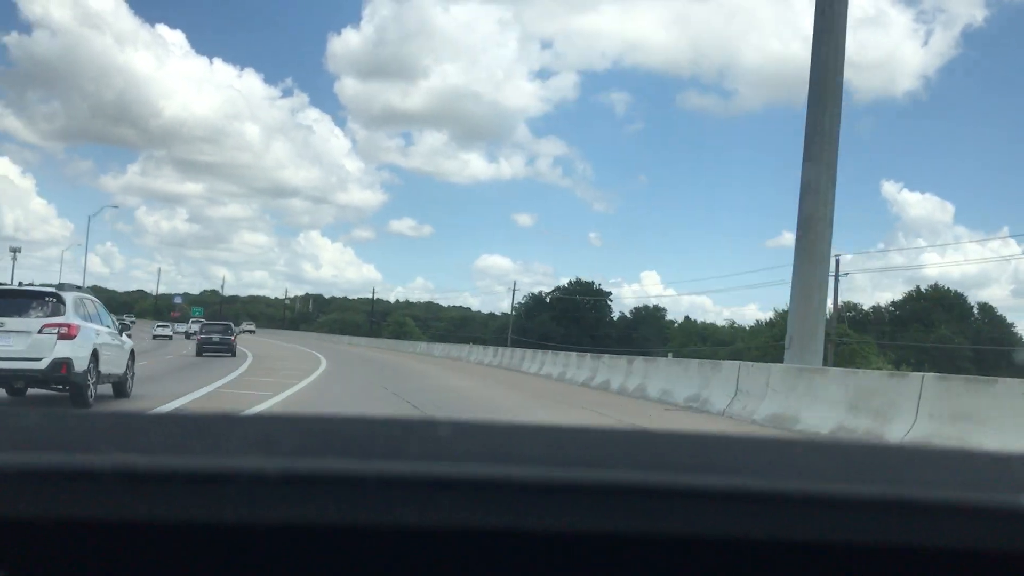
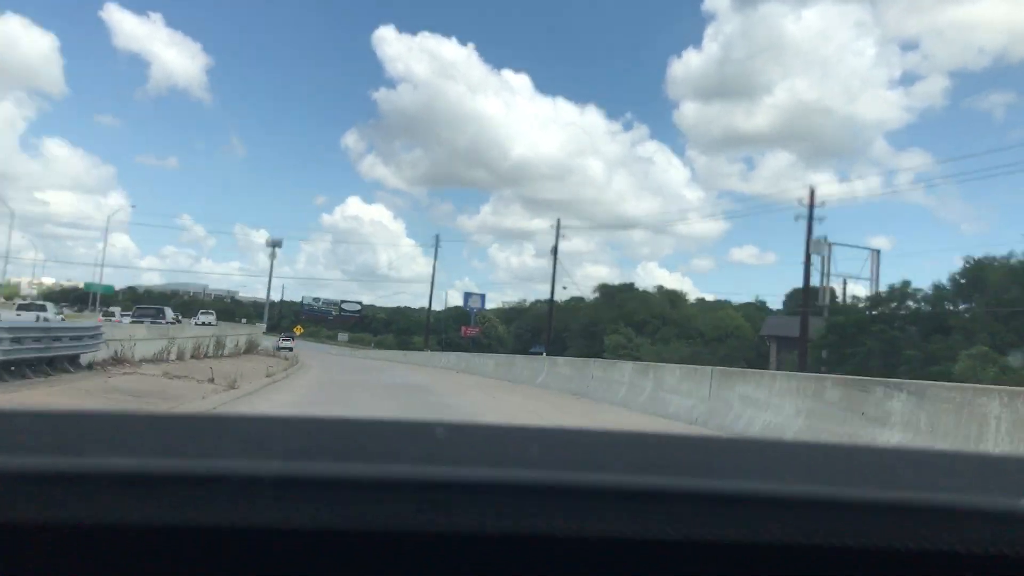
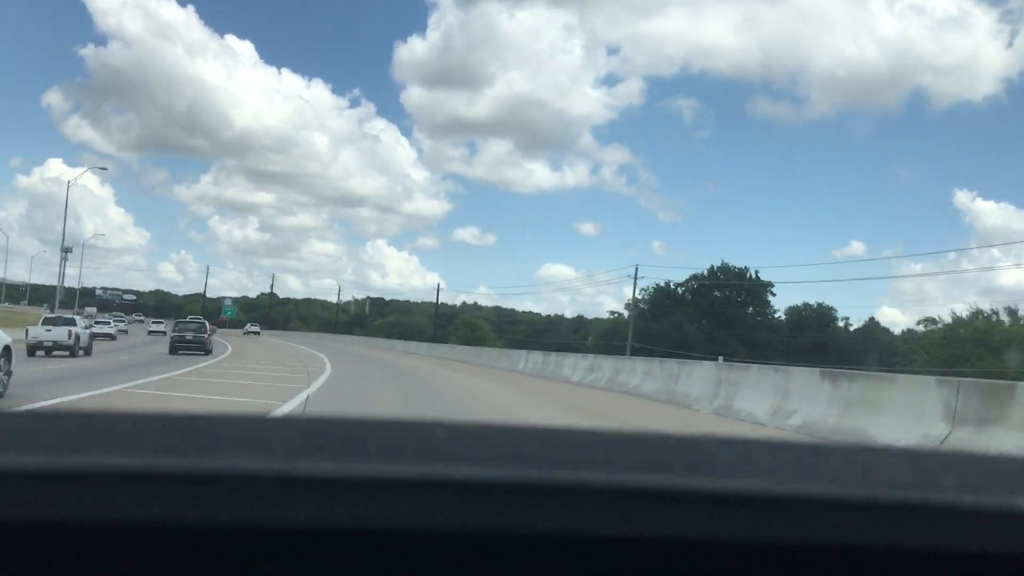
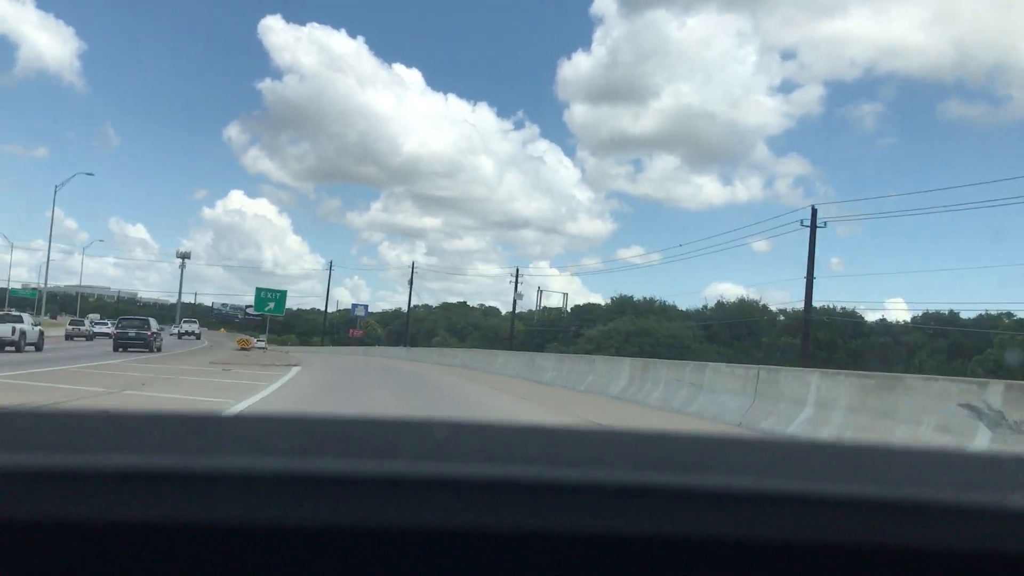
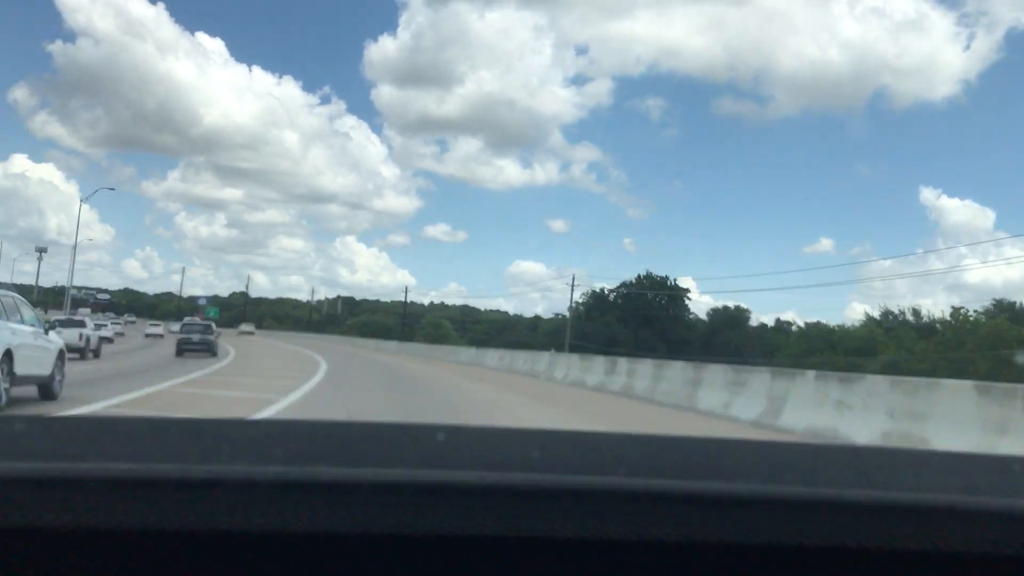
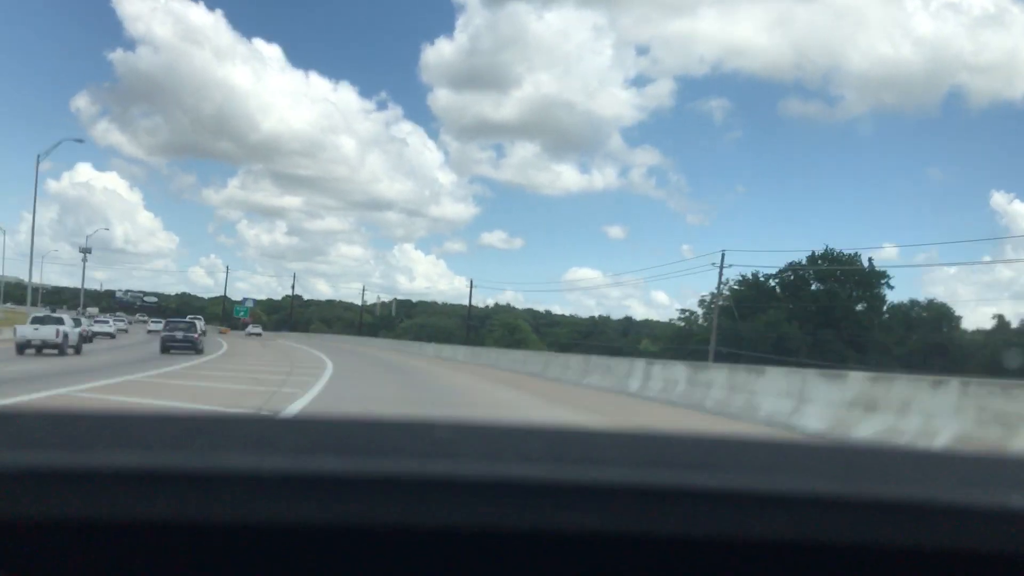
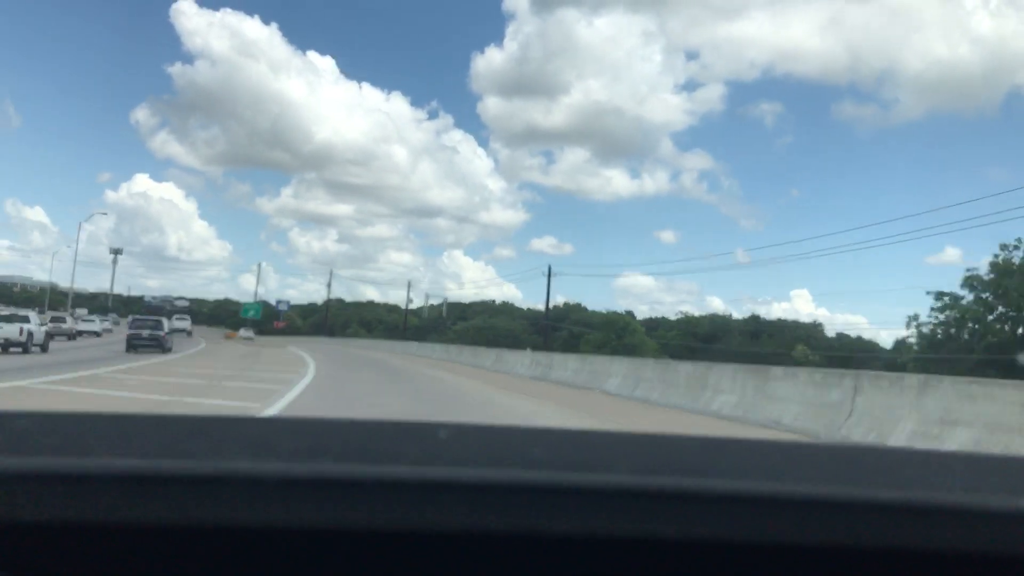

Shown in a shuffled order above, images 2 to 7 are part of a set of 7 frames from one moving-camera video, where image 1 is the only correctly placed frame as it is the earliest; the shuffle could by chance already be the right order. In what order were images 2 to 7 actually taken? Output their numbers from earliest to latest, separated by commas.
5, 3, 6, 7, 4, 2
